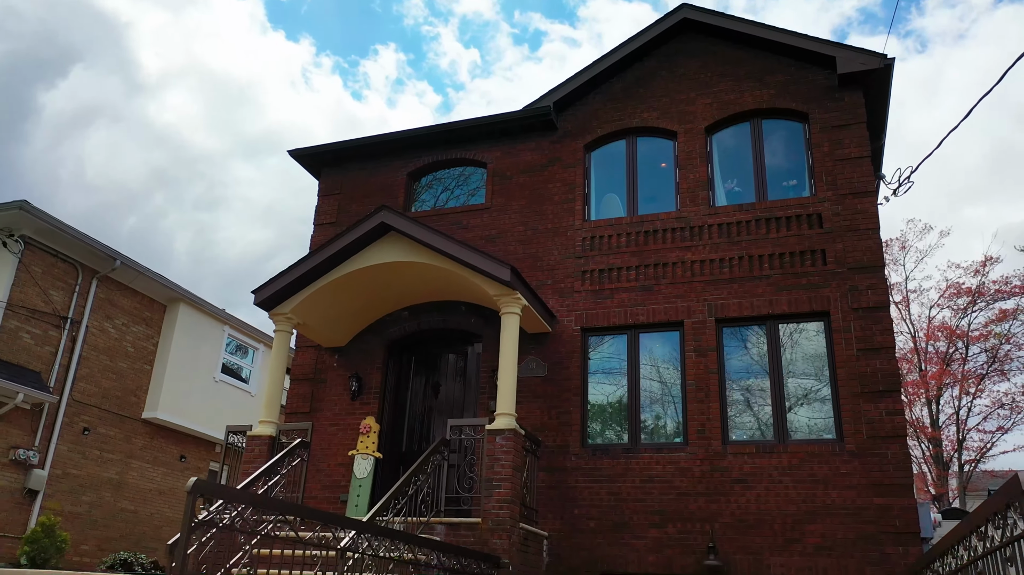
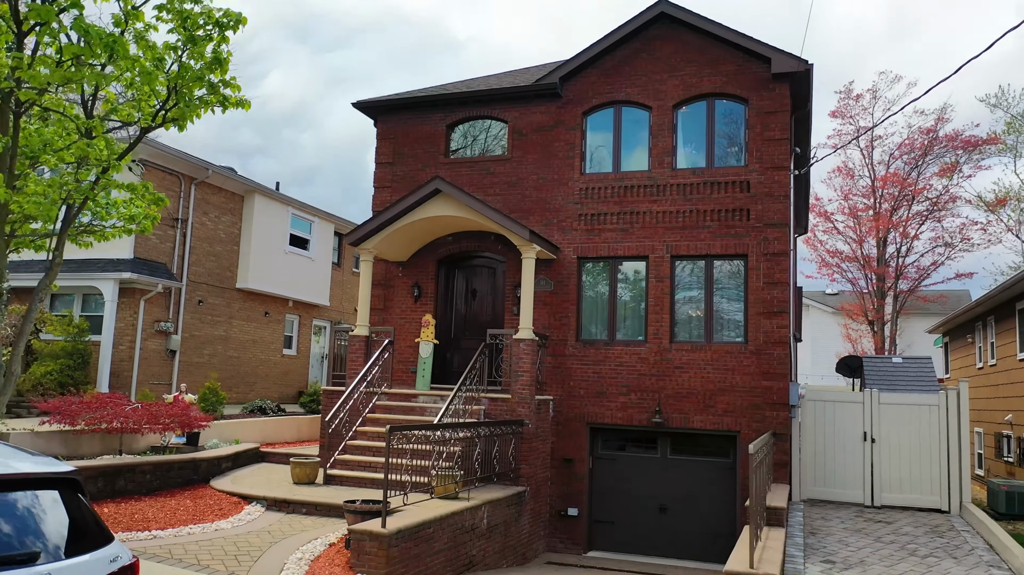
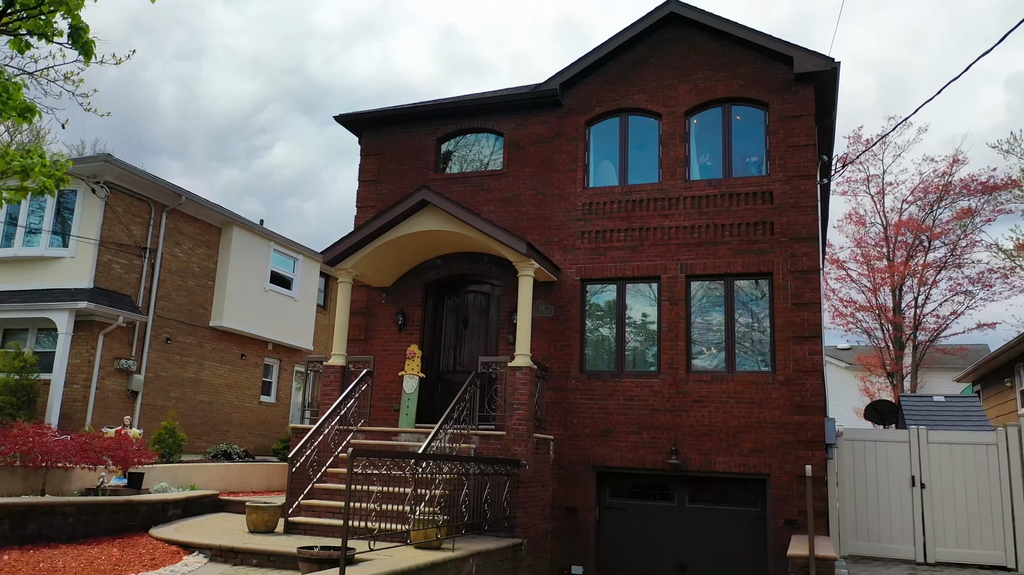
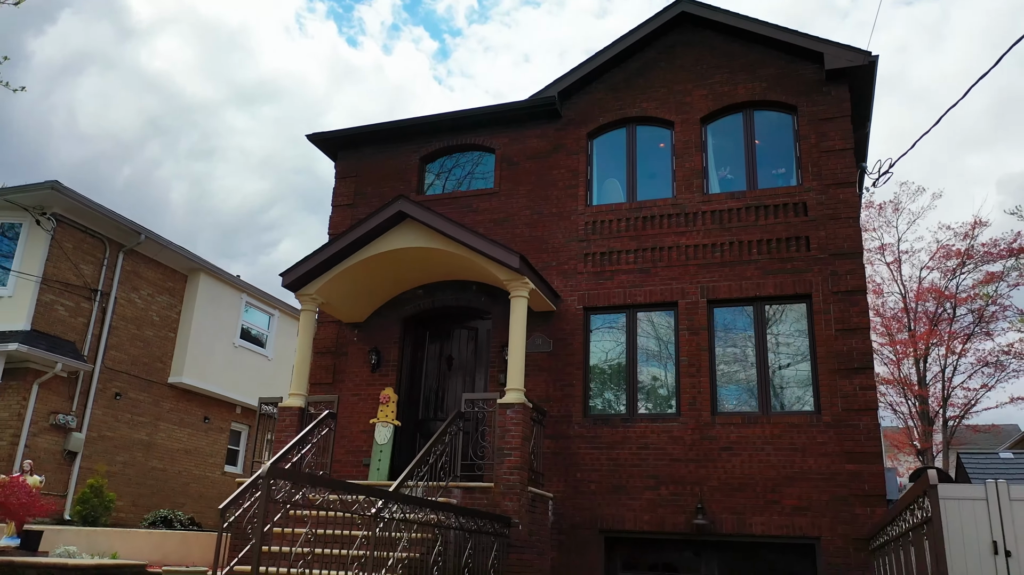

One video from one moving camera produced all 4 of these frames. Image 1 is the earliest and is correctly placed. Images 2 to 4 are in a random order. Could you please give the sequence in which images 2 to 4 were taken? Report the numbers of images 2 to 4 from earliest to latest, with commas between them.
4, 3, 2
